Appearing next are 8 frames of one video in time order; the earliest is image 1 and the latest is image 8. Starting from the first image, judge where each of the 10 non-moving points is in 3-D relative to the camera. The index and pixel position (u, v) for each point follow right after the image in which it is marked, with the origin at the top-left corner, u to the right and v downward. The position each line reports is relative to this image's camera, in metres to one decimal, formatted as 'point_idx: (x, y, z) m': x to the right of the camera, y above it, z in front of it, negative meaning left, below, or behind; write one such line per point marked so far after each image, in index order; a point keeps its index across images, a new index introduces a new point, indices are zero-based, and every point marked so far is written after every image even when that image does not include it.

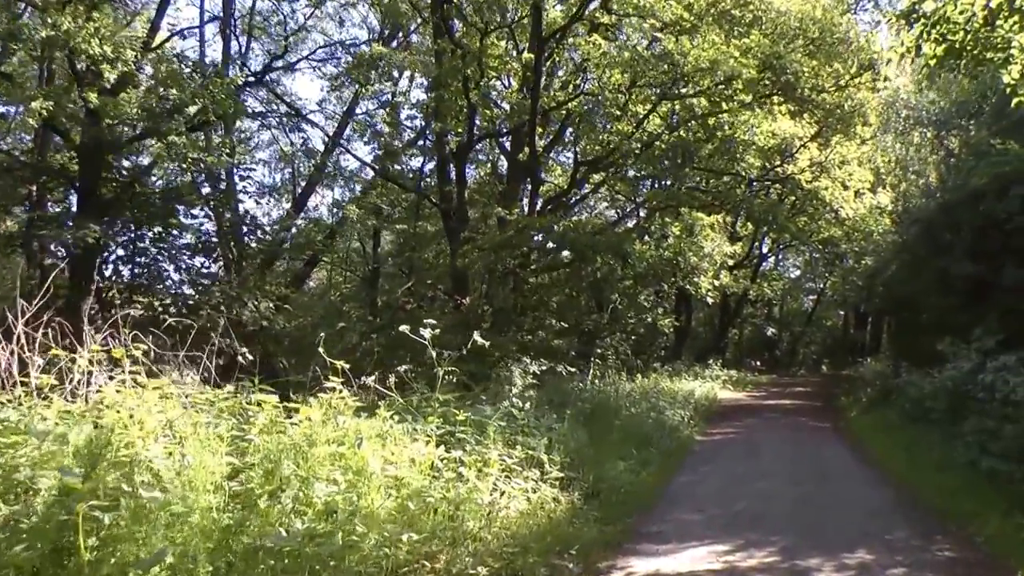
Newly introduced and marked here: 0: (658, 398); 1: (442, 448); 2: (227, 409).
0: (+2.4, -1.8, +14.2) m
1: (-0.5, -1.0, +5.4) m
2: (-1.7, -0.7, +5.1) m
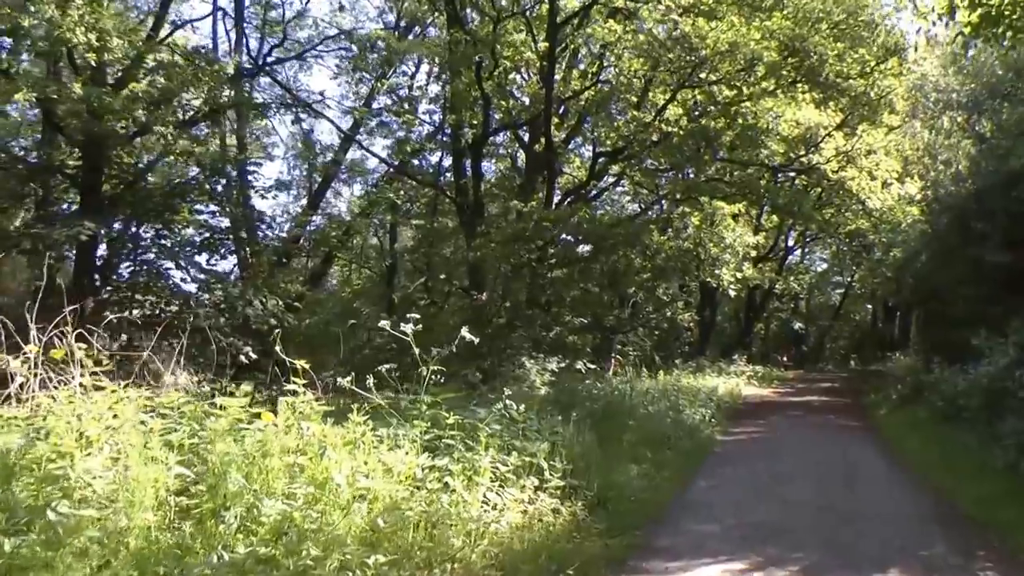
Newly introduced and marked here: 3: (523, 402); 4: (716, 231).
0: (+2.6, -1.7, +13.6) m
1: (-0.5, -1.0, +4.9) m
2: (-1.7, -0.7, +4.6) m
3: (0.0, -1.1, +7.2) m
4: (+4.2, +1.3, +18.0) m
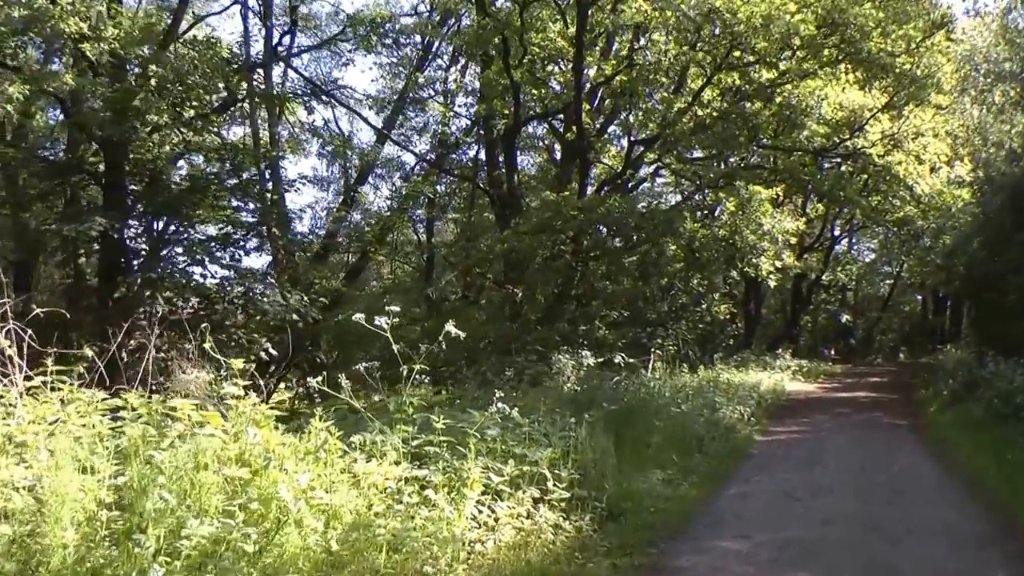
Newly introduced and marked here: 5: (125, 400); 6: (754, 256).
0: (+3.0, -1.5, +12.9) m
1: (-0.6, -0.9, +4.3) m
2: (-1.8, -0.6, +4.1) m
3: (+0.1, -1.0, +6.7) m
4: (+4.8, +1.4, +17.2) m
5: (-2.1, -0.6, +4.6) m
6: (+4.7, +0.7, +16.9) m
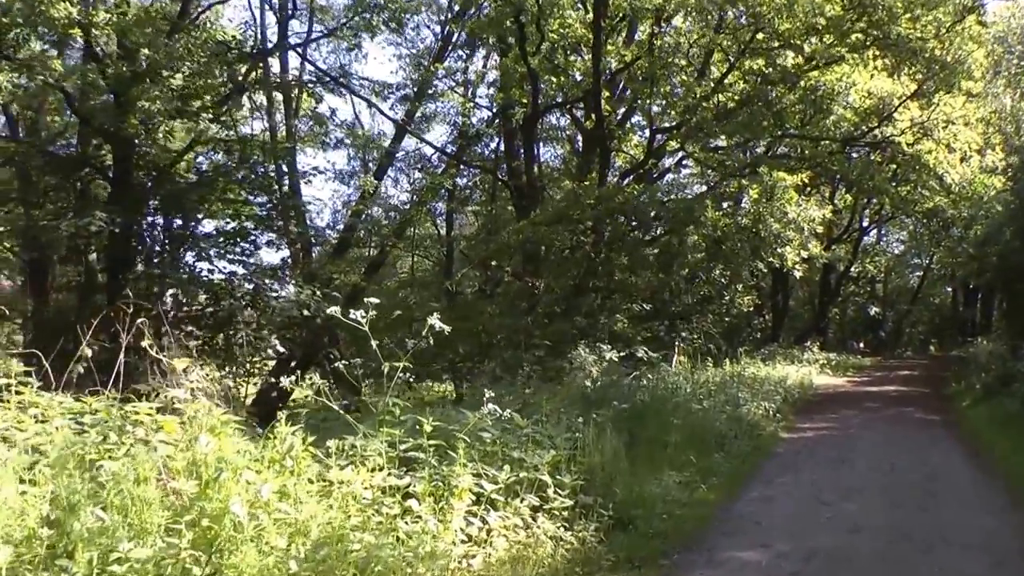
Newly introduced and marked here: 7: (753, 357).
0: (+3.3, -1.4, +12.4) m
1: (-0.6, -0.9, +4.0) m
2: (-1.8, -0.6, +3.8) m
3: (+0.1, -1.0, +6.3) m
4: (+5.1, +1.6, +16.6) m
5: (-2.1, -0.6, +4.2) m
6: (+5.0, +0.8, +16.4) m
7: (+5.1, -1.5, +18.3) m
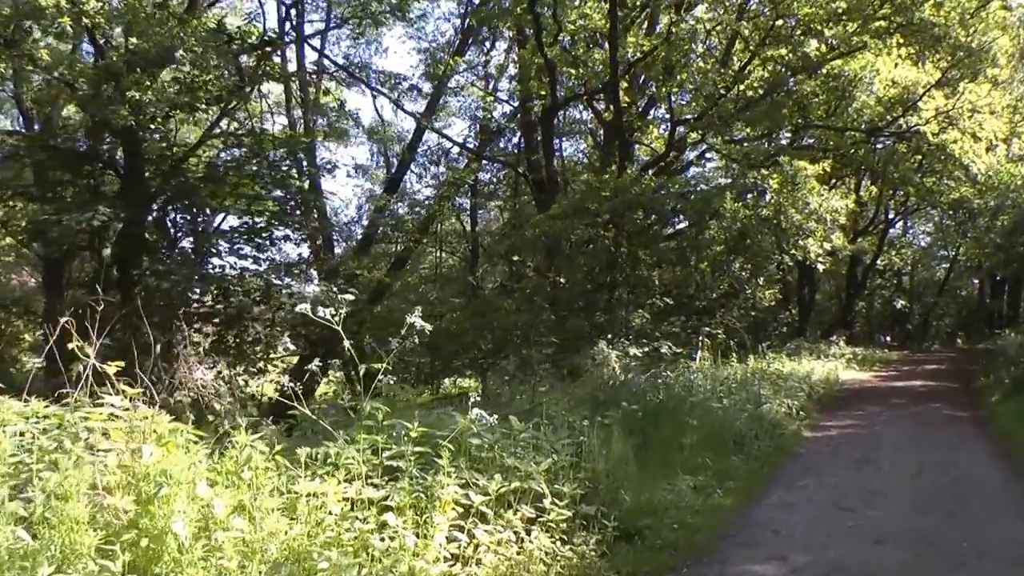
0: (+3.5, -1.3, +12.0) m
1: (-0.6, -0.8, +3.6) m
2: (-1.9, -0.6, +3.5) m
3: (+0.1, -0.9, +6.0) m
4: (+5.4, +1.7, +16.1) m
5: (-2.1, -0.6, +4.0) m
6: (+5.3, +1.0, +15.9) m
7: (+5.5, -1.3, +17.8) m
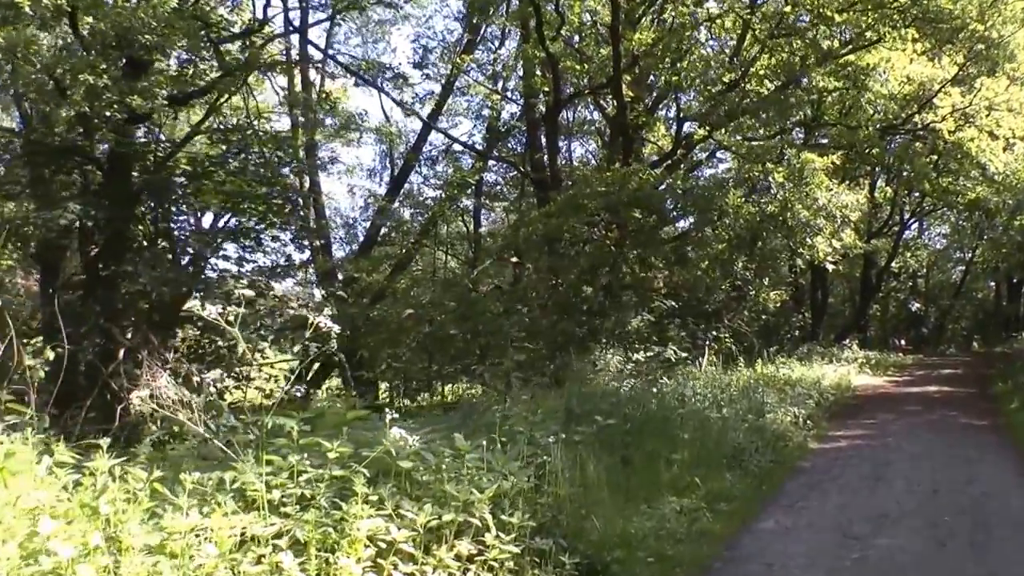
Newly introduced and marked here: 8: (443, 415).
0: (+3.3, -1.3, +11.3) m
1: (-0.9, -0.8, +3.0) m
2: (-2.1, -0.6, +2.9) m
3: (-0.1, -0.9, +5.3) m
4: (+5.3, +1.7, +15.4) m
5: (-2.4, -0.5, +3.4) m
6: (+5.2, +0.9, +15.1) m
7: (+5.4, -1.4, +17.1) m
8: (-0.6, -1.0, +7.0) m
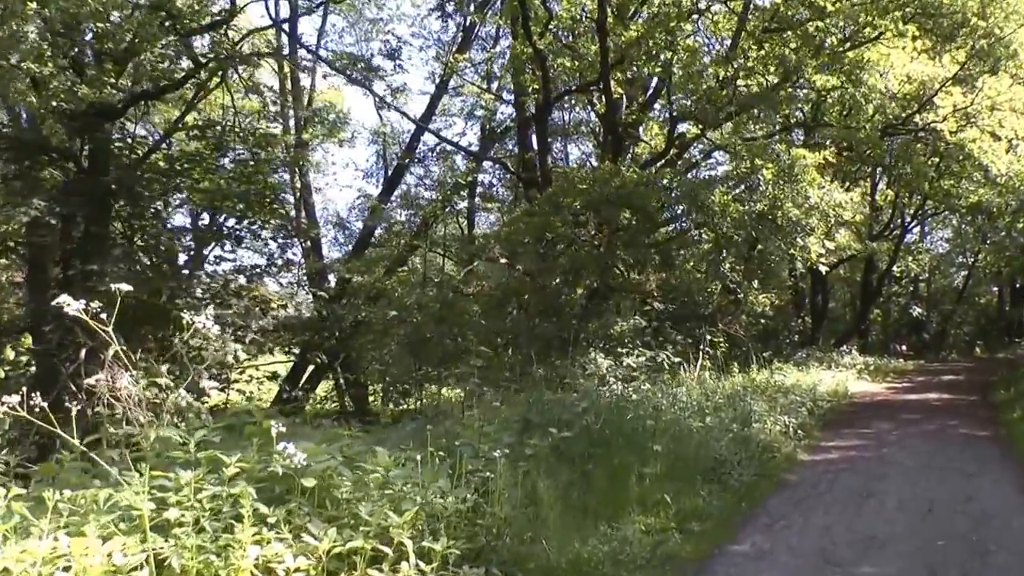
0: (+3.0, -1.4, +10.8) m
1: (-1.2, -0.8, +2.5) m
2: (-2.4, -0.5, +2.4) m
3: (-0.4, -0.9, +4.8) m
4: (+5.0, +1.6, +14.9) m
5: (-2.7, -0.5, +2.9) m
6: (+5.0, +0.9, +14.6) m
7: (+5.2, -1.4, +16.6) m
8: (-0.9, -1.0, +6.5) m
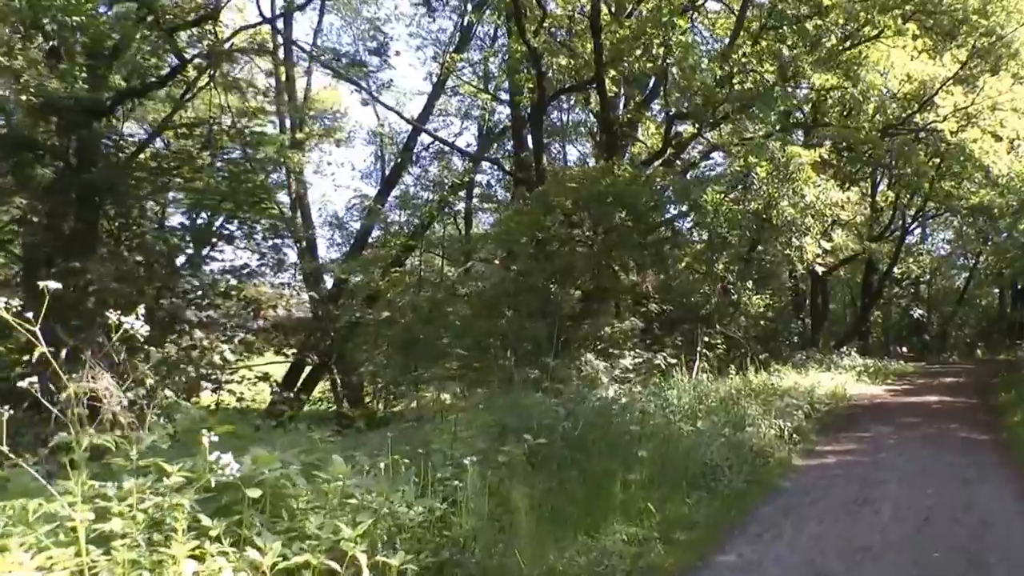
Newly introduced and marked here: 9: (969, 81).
0: (+2.9, -1.4, +10.5) m
1: (-1.4, -0.8, +2.3) m
2: (-2.6, -0.5, +2.2) m
3: (-0.6, -0.9, +4.6) m
4: (+4.9, +1.6, +14.7) m
5: (-2.8, -0.5, +2.6) m
6: (+4.8, +0.9, +14.4) m
7: (+5.0, -1.5, +16.3) m
8: (-1.0, -1.0, +6.3) m
9: (+8.6, +3.9, +16.0) m
